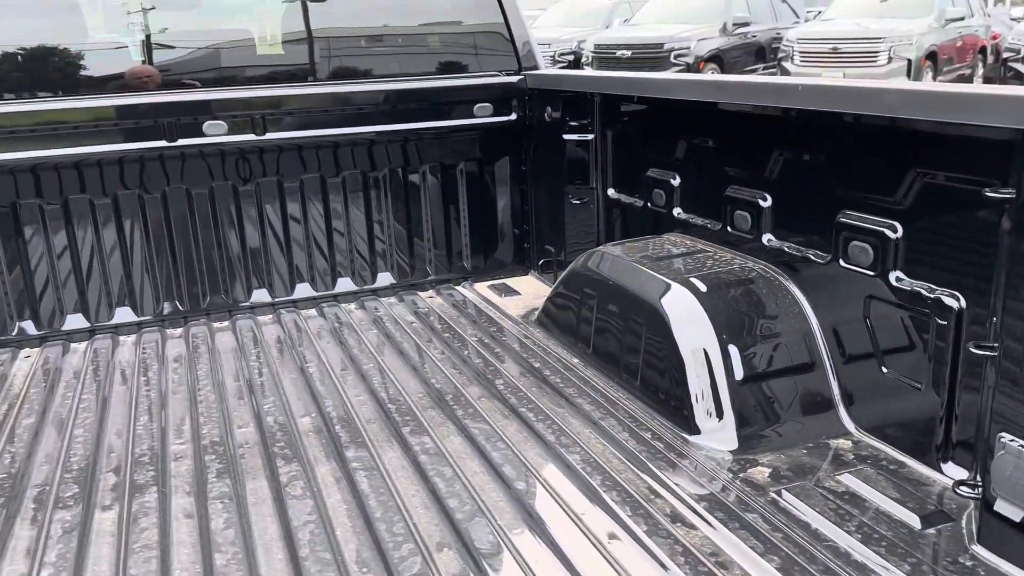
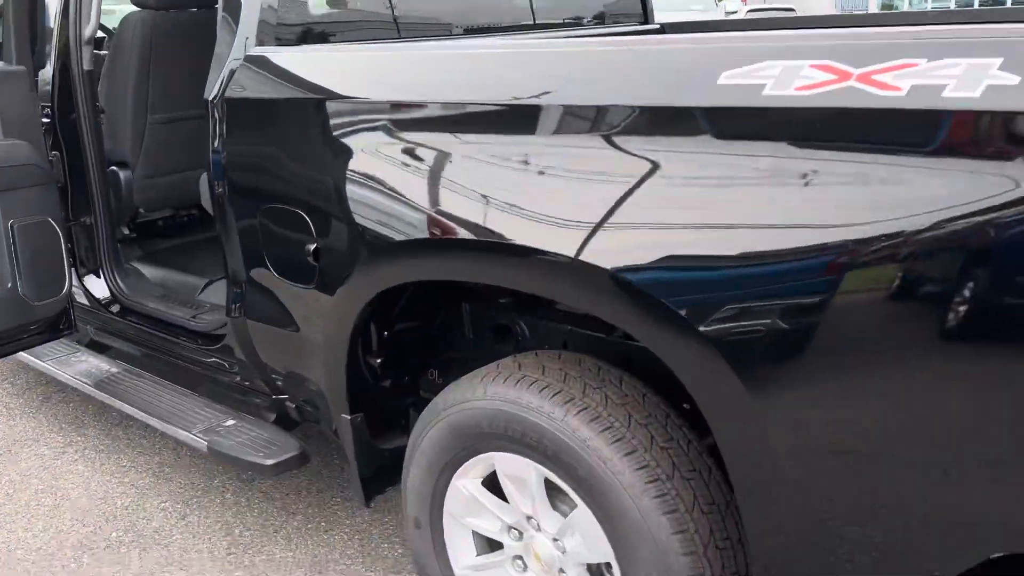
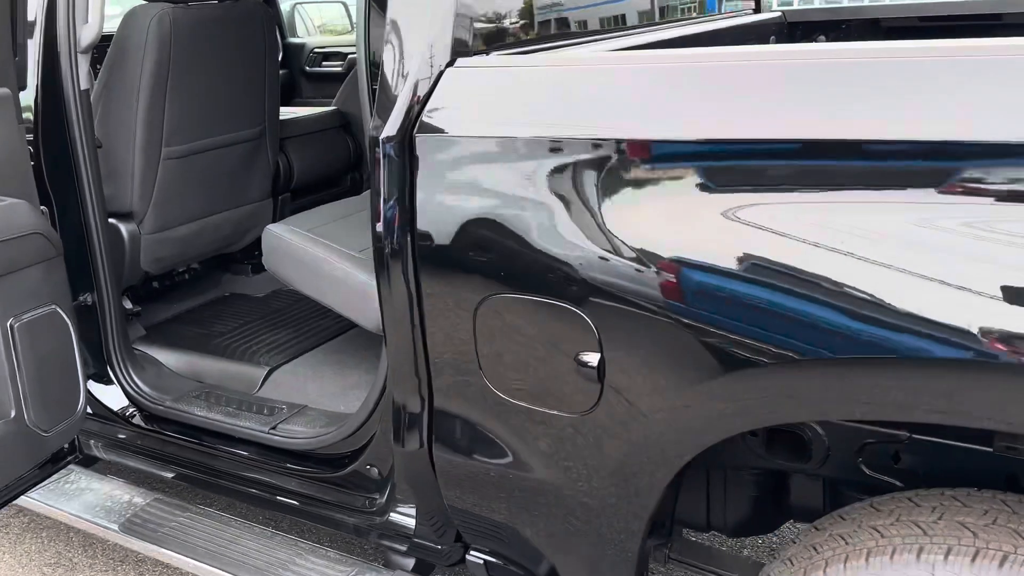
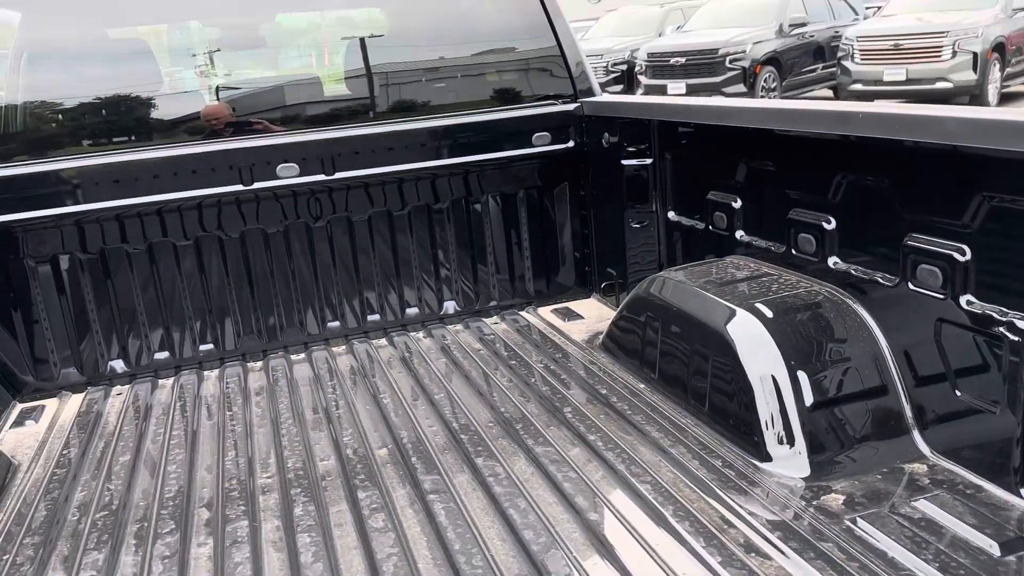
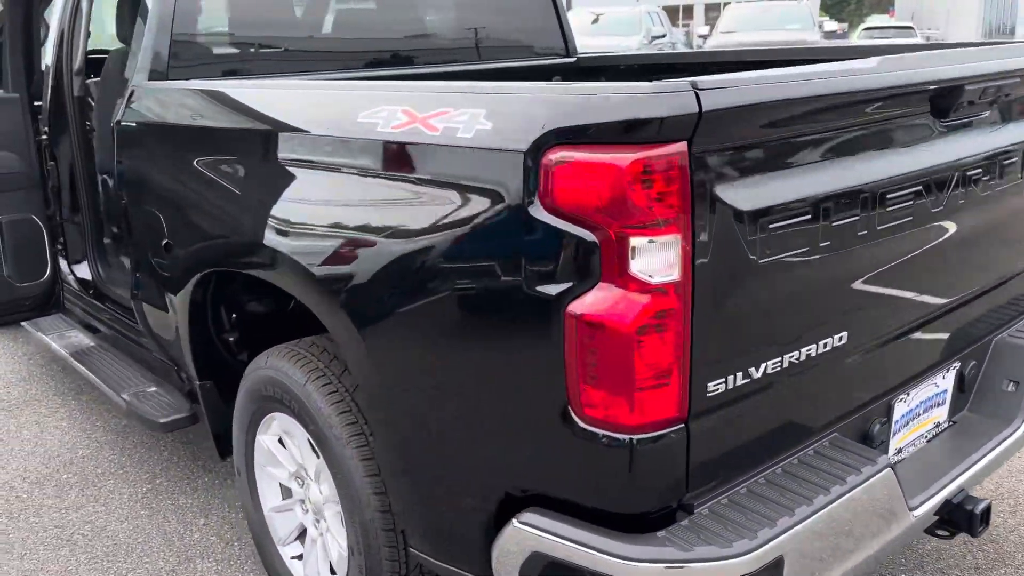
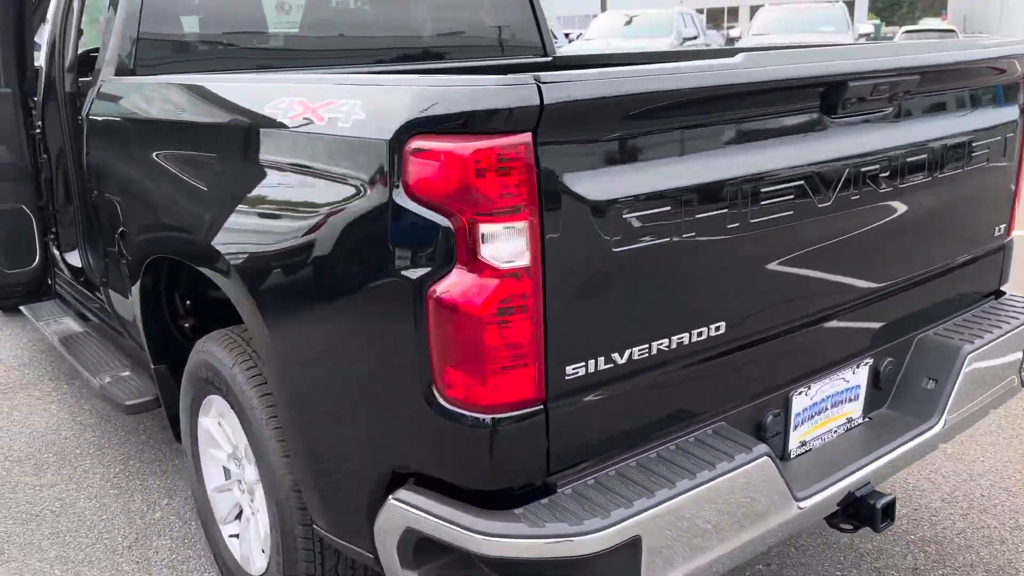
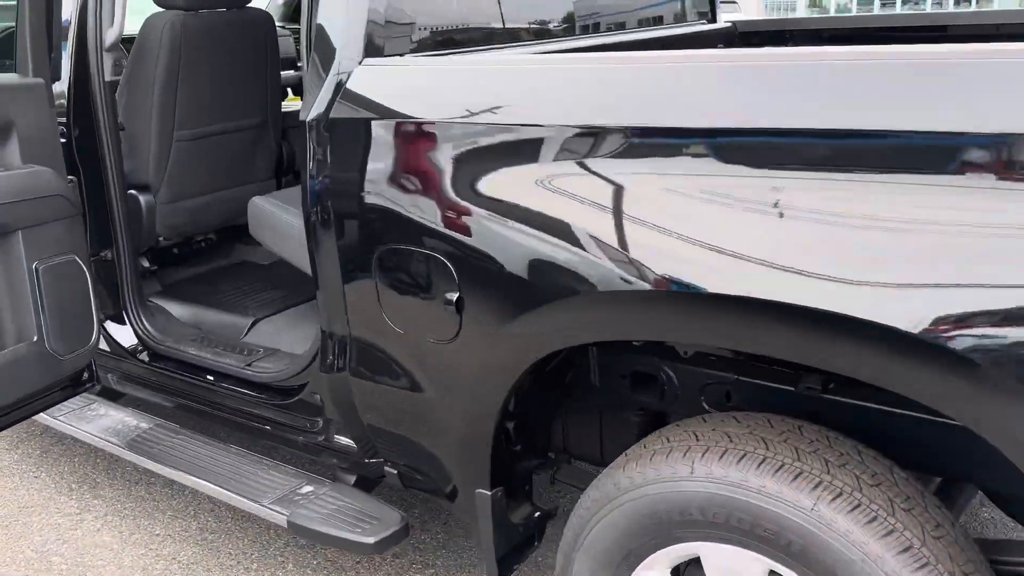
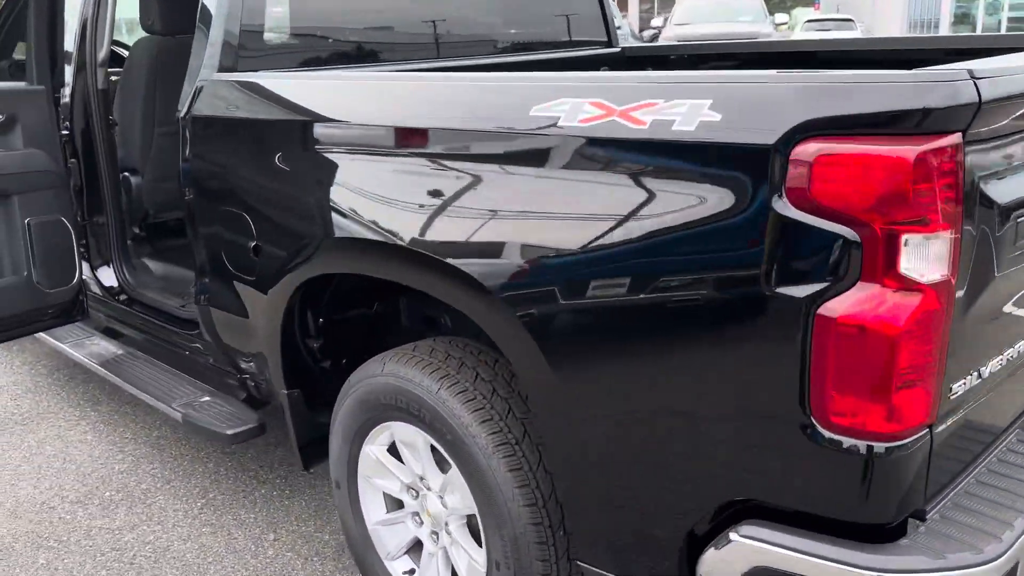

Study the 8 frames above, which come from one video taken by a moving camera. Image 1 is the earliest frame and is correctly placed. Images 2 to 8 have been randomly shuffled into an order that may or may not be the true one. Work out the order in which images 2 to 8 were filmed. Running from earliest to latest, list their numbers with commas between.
4, 6, 5, 8, 2, 7, 3
